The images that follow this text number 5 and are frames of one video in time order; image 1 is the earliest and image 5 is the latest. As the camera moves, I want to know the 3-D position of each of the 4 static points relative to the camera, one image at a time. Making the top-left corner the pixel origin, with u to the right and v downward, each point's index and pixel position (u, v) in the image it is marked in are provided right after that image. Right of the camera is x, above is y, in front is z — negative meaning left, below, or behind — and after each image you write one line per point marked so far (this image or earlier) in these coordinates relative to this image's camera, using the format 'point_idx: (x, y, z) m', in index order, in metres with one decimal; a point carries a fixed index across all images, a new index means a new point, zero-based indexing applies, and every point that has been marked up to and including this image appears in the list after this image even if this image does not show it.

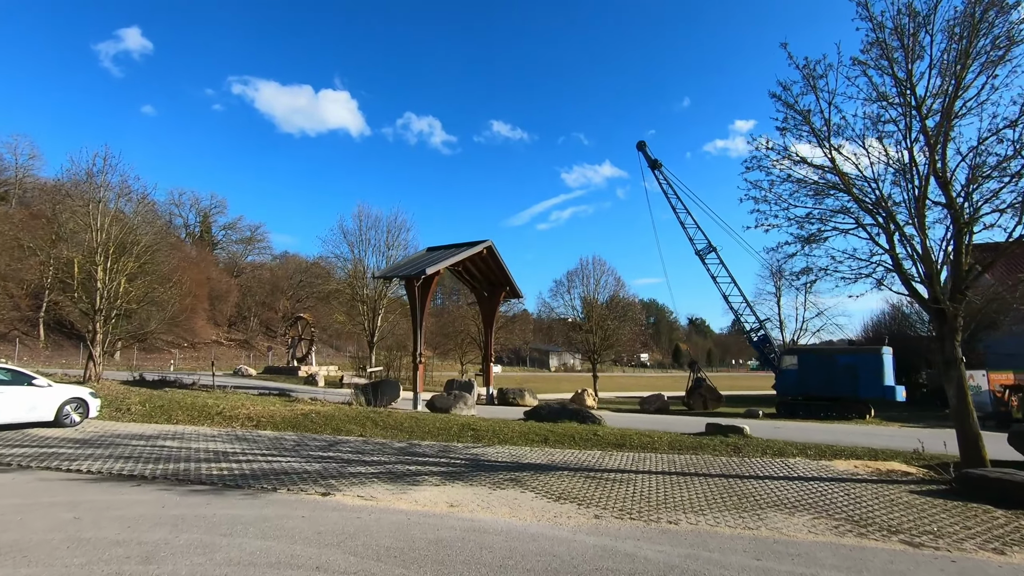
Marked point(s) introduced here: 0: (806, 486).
0: (+3.9, -2.7, +7.8) m
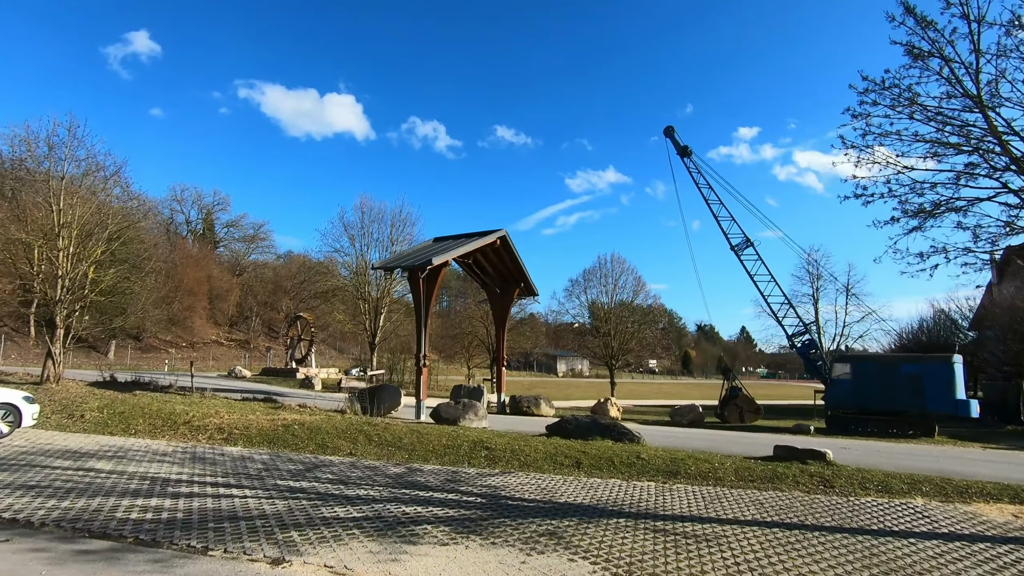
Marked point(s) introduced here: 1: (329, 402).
0: (+4.3, -2.5, +5.4) m
1: (-5.7, -3.6, +18.2) m
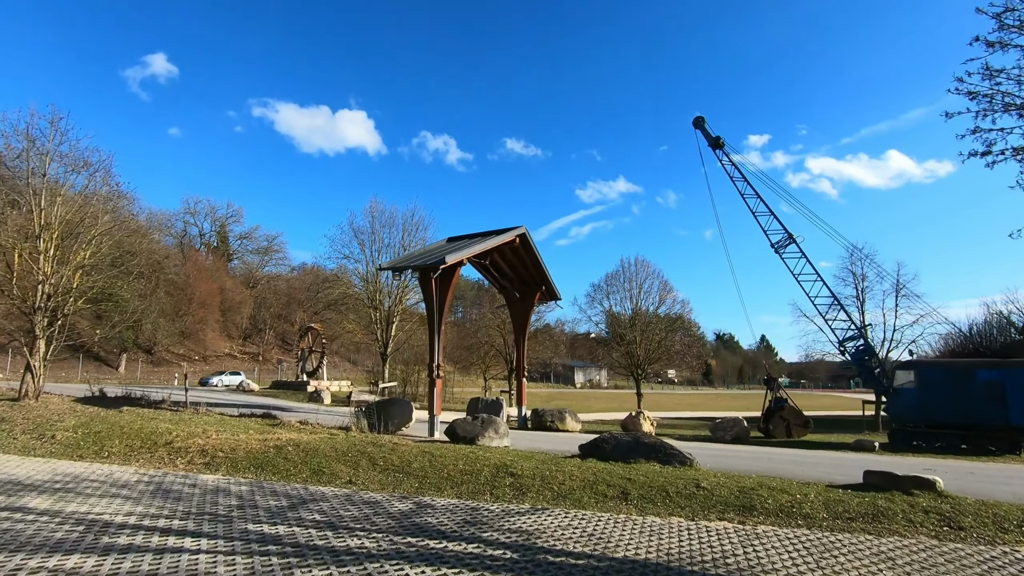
0: (+4.6, -2.2, +3.5) m
1: (-5.0, -3.7, +16.5) m
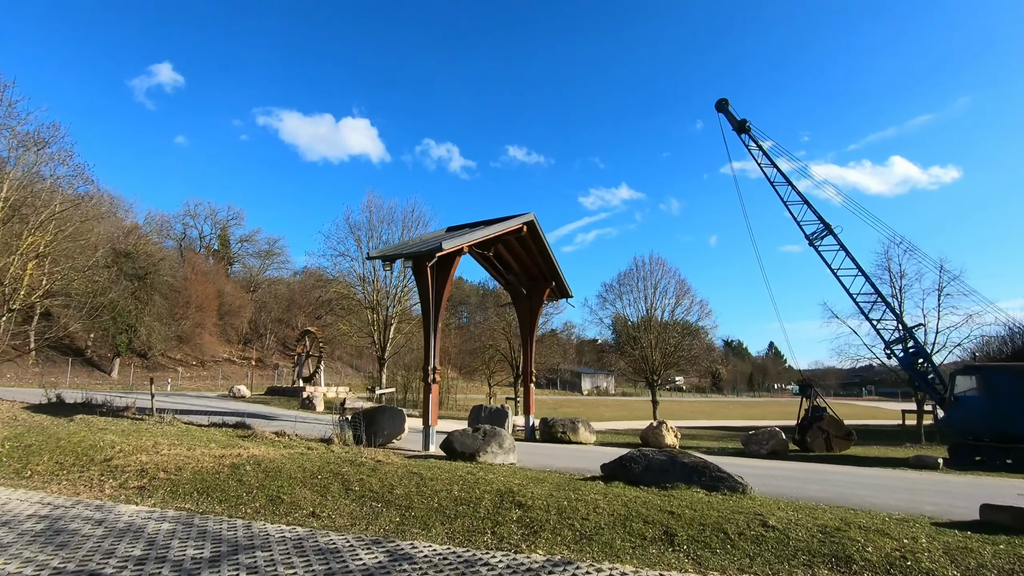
0: (+4.7, -1.9, +1.4) m
1: (-4.9, -3.5, +14.6) m
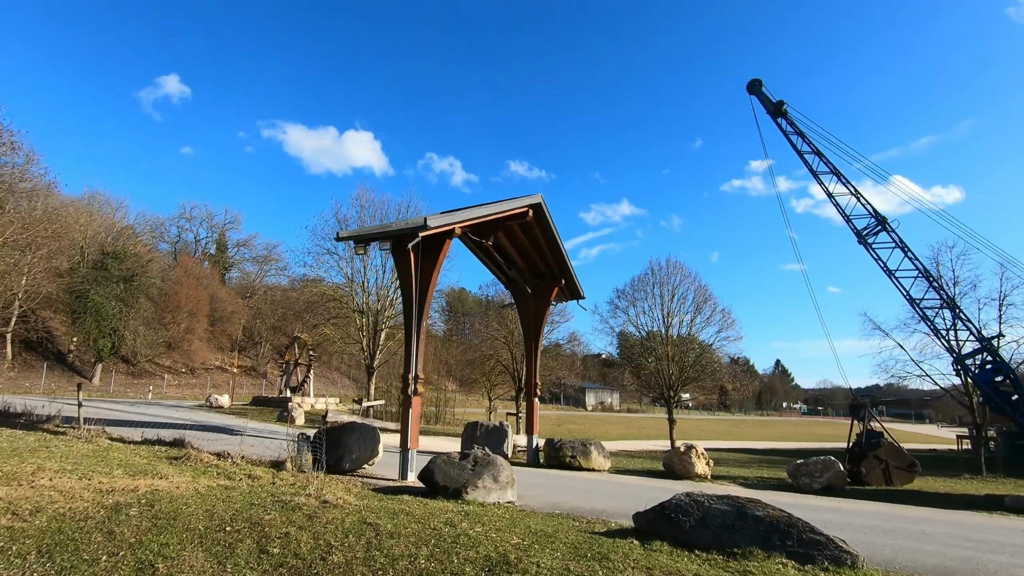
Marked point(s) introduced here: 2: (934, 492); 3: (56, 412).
0: (+4.6, -1.5, -1.2) m
1: (-4.9, -3.3, +12.0) m
2: (+9.8, -4.7, +13.5) m
3: (-10.7, -2.9, +13.7) m
